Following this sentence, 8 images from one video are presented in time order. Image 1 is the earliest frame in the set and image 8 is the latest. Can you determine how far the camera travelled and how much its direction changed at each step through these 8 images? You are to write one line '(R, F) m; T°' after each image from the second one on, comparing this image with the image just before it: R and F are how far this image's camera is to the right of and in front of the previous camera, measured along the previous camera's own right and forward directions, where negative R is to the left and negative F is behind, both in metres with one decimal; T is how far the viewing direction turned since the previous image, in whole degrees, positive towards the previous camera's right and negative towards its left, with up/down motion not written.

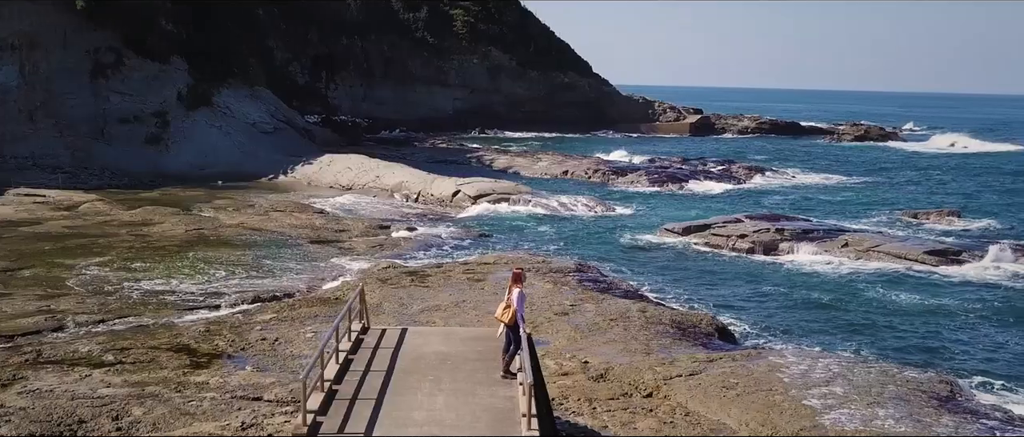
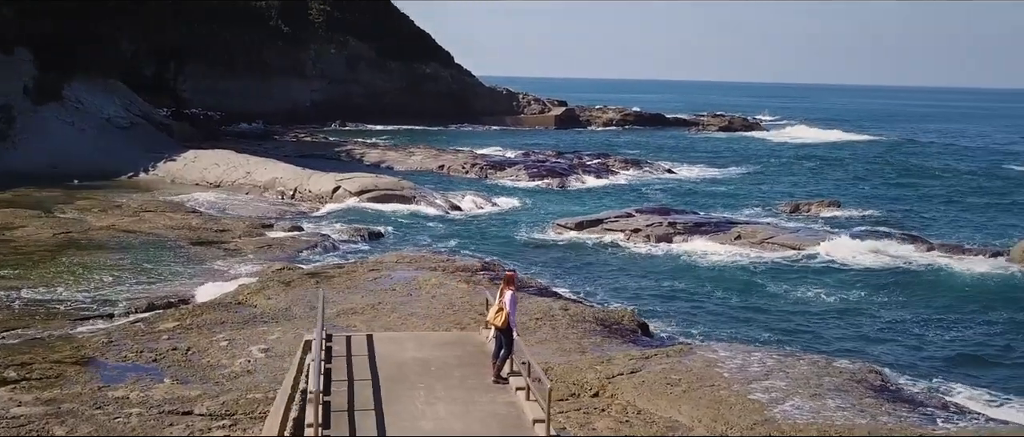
(-1.8, +0.4) m; +8°
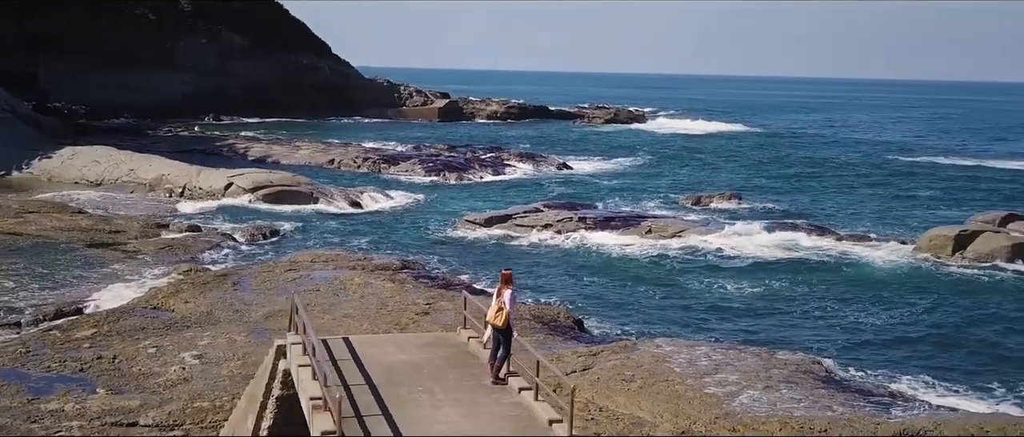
(-1.7, +0.3) m; +7°
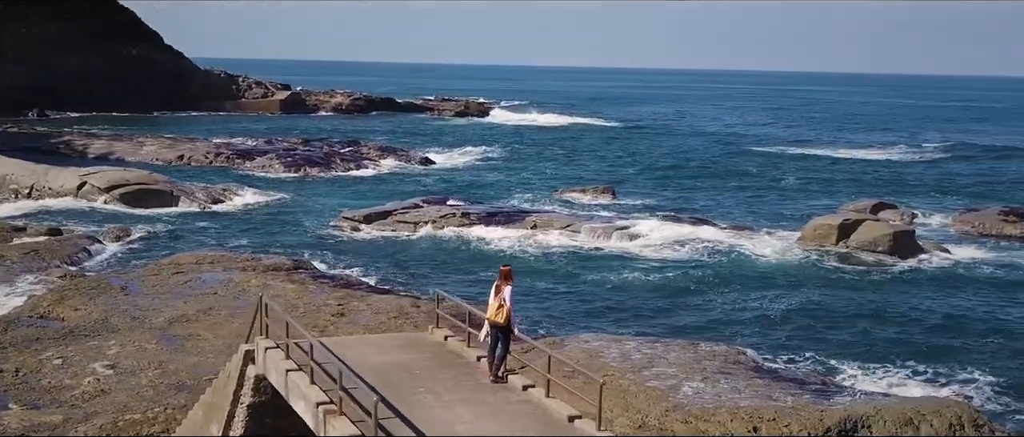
(-2.3, +0.3) m; +9°
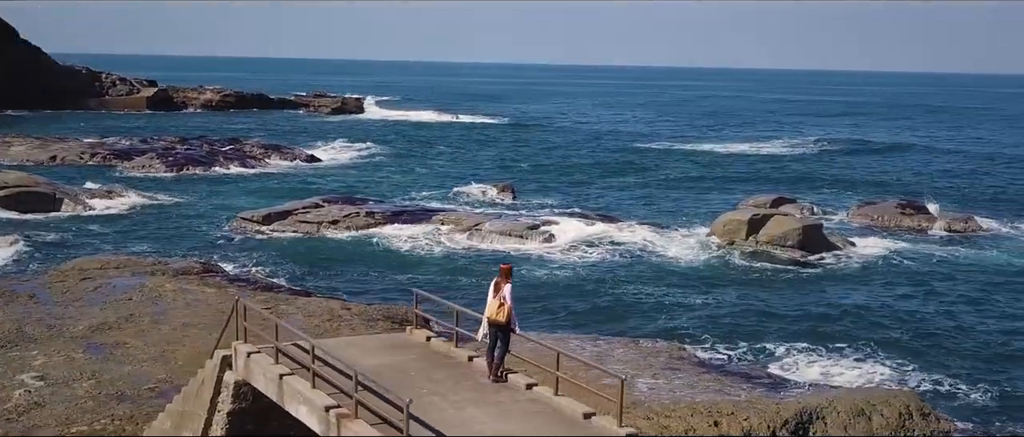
(-1.9, +0.3) m; +7°
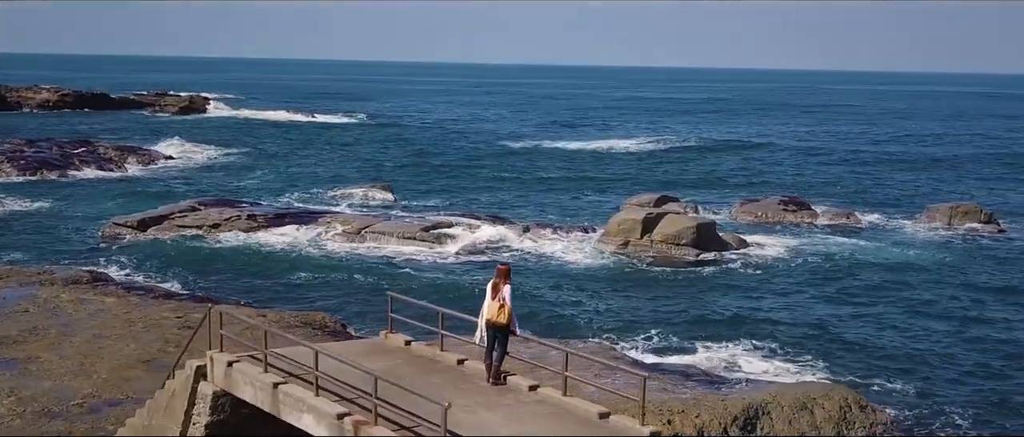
(-2.2, +0.4) m; +9°
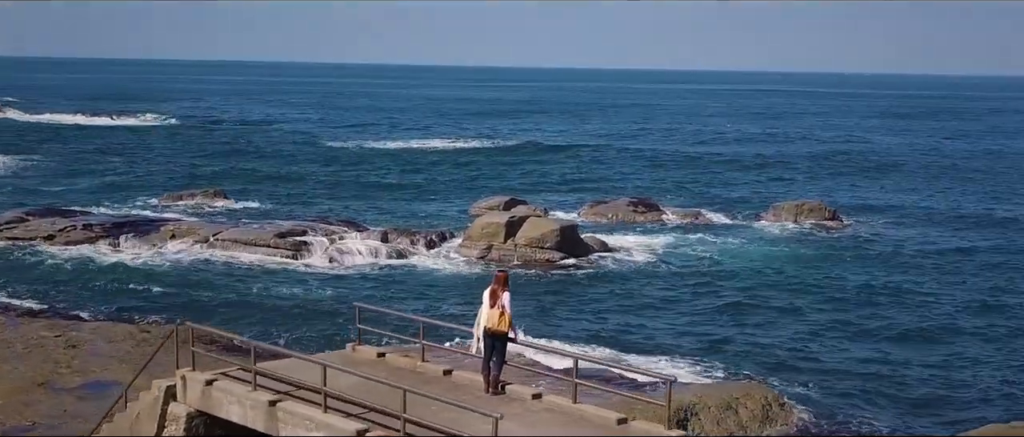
(-2.8, +0.5) m; +11°
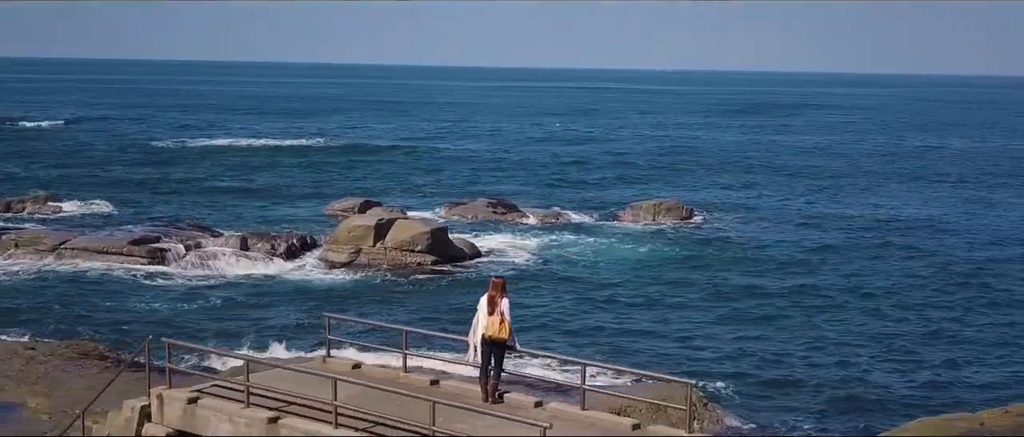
(-2.6, +0.5) m; +10°
